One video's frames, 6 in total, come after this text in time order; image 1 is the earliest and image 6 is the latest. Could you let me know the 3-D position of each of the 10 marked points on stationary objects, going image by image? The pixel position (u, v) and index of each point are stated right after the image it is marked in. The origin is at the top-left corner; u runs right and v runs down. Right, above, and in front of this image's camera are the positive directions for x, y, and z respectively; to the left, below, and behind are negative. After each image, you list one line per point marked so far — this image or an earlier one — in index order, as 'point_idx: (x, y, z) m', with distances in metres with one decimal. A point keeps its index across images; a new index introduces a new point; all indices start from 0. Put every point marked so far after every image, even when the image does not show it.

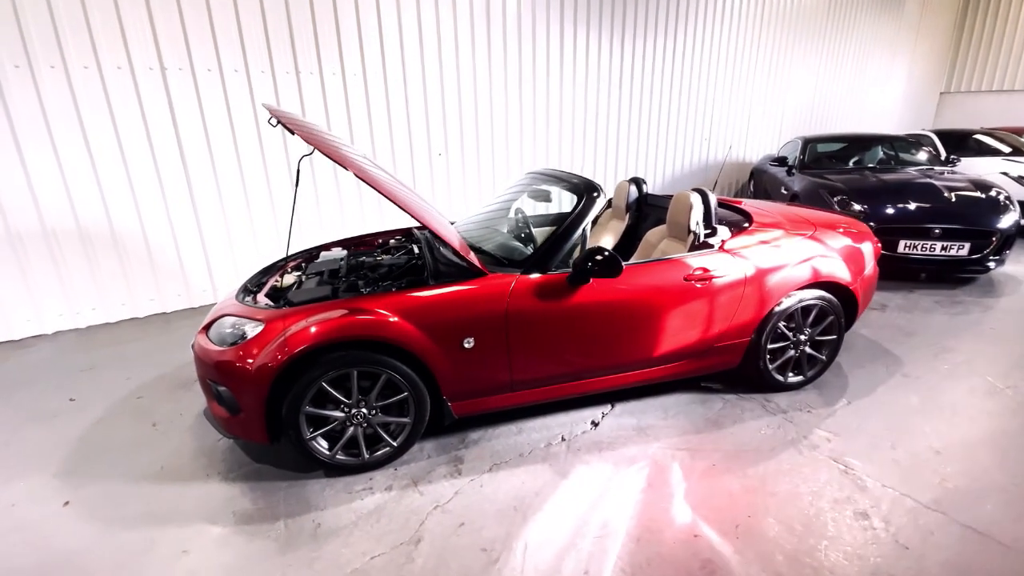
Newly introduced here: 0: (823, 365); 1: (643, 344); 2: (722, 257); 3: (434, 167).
0: (+1.6, -0.4, +2.7) m
1: (+0.6, -0.3, +2.3) m
2: (+1.0, +0.1, +2.3) m
3: (-0.7, +1.1, +4.6) m
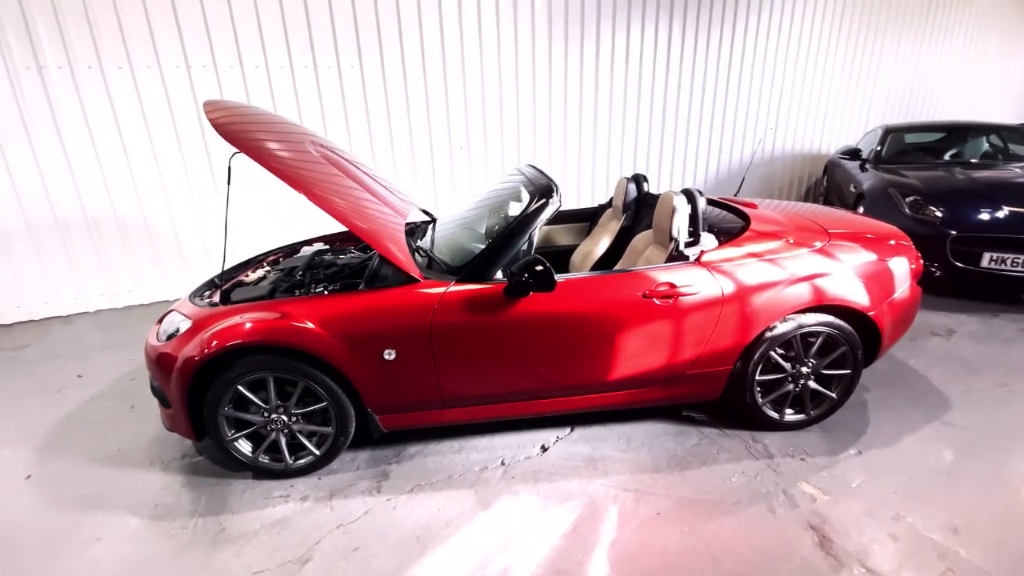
0: (+1.4, -0.5, +2.2) m
1: (+0.3, -0.3, +2.1) m
2: (+0.7, +0.1, +2.0) m
3: (-0.5, +1.1, +4.4) m
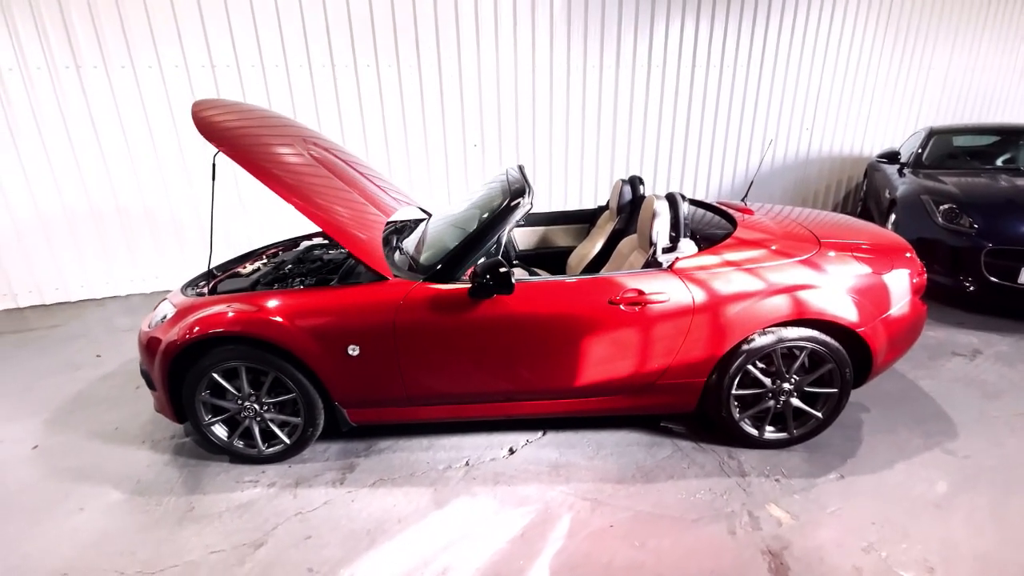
0: (+1.3, -0.6, +2.1) m
1: (+0.2, -0.3, +2.0) m
2: (+0.6, 0.0, +1.9) m
3: (-0.4, +1.1, +4.5) m
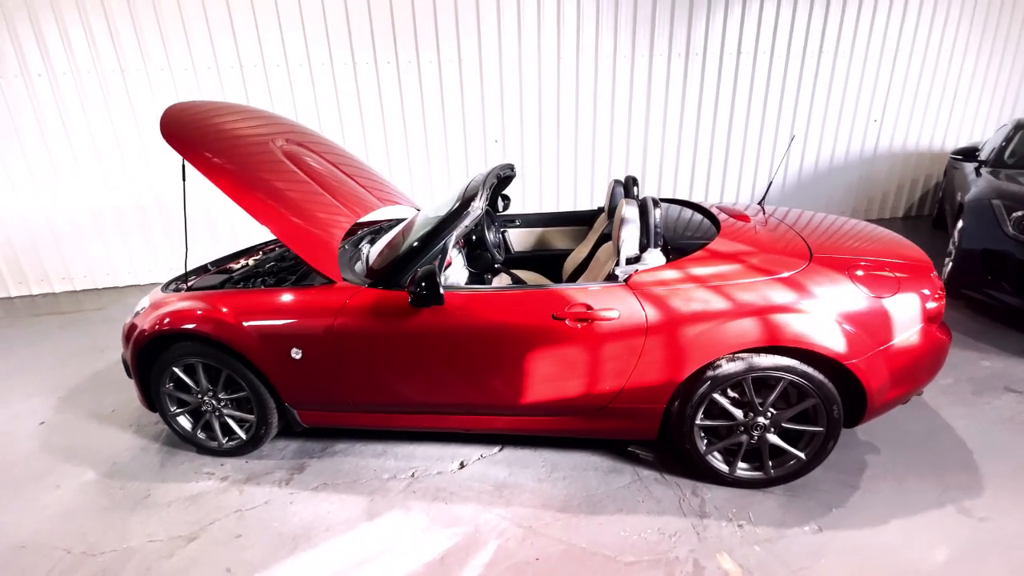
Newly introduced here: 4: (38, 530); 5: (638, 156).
0: (+1.0, -0.6, +1.8) m
1: (0.0, -0.4, +1.9) m
2: (+0.4, 0.0, +1.8) m
3: (-0.2, +1.2, +4.4) m
4: (-1.8, -0.9, +1.9) m
5: (+1.1, +1.2, +4.5) m
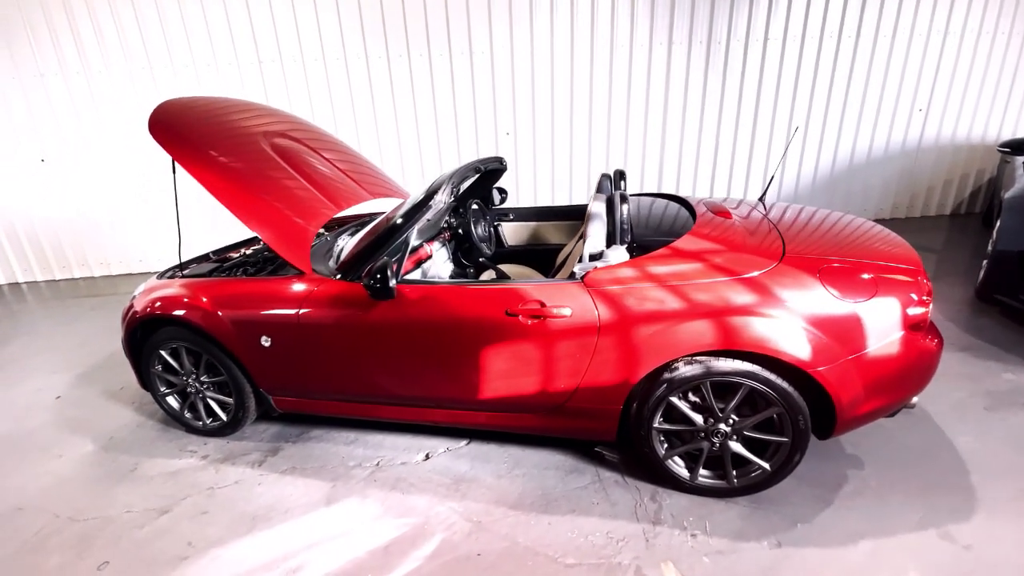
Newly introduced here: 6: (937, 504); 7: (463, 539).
0: (+0.9, -0.6, +1.7) m
1: (-0.2, -0.4, +1.9) m
2: (+0.2, 0.0, +1.7) m
3: (-0.1, +1.2, +4.4) m
4: (-1.9, -0.8, +2.0) m
5: (+1.2, +1.2, +4.4) m
6: (+1.5, -0.7, +1.7) m
7: (-0.2, -0.9, +1.7) m
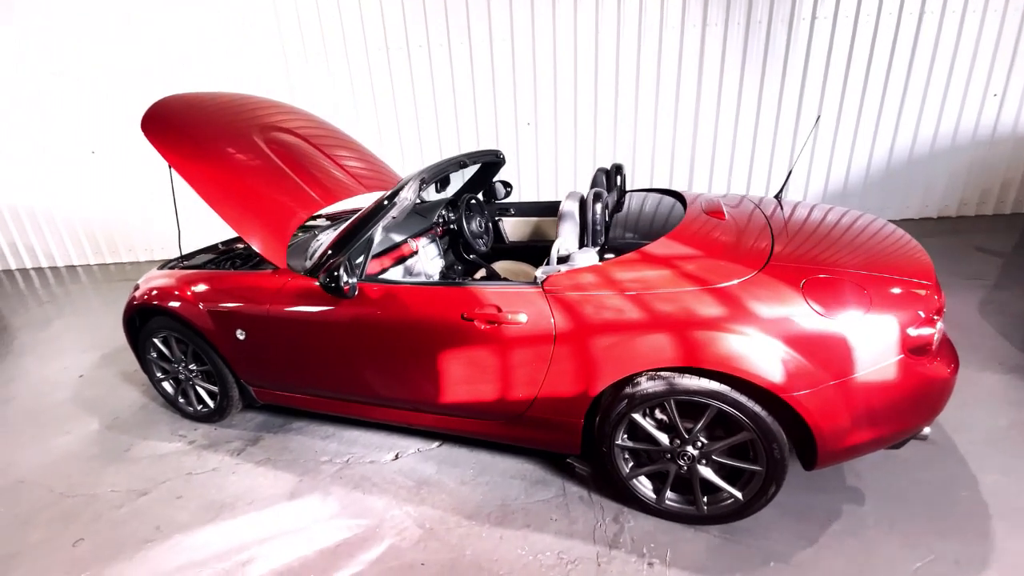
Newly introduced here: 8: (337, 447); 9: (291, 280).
0: (+0.7, -0.7, +1.6) m
1: (-0.3, -0.4, +1.8) m
2: (+0.1, 0.0, +1.6) m
3: (+0.1, +1.3, +4.2) m
4: (-2.0, -0.8, +2.2) m
5: (+1.4, +1.2, +4.1) m
6: (+1.3, -0.8, +1.5) m
7: (-0.3, -0.9, +1.7) m
8: (-0.7, -0.7, +2.2) m
9: (-0.8, 0.0, +2.0) m
